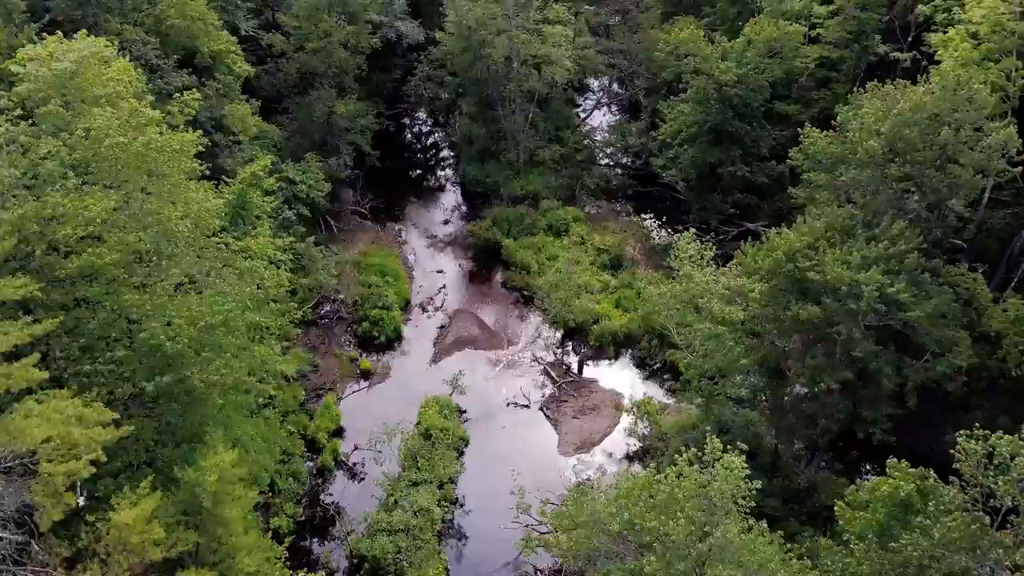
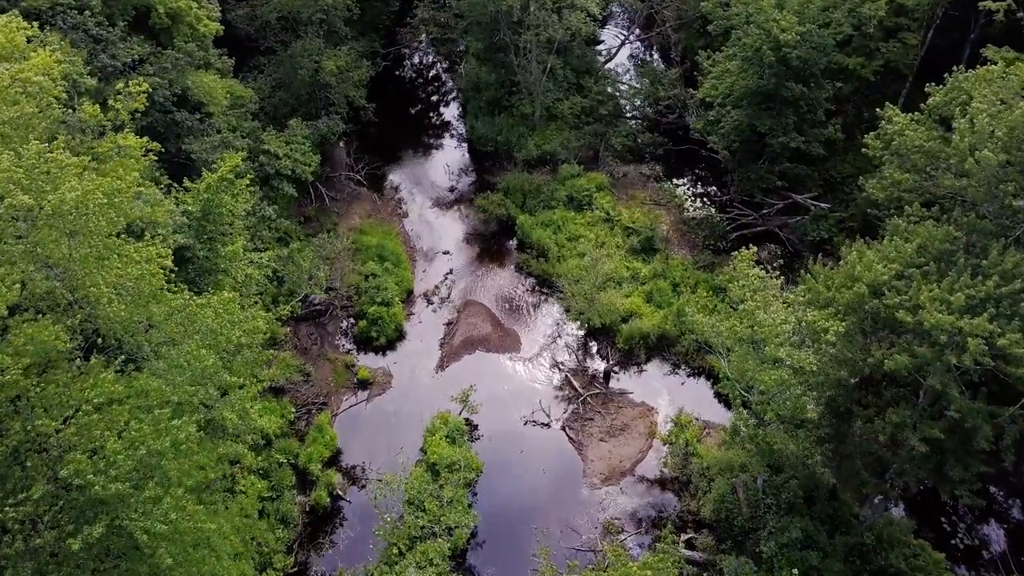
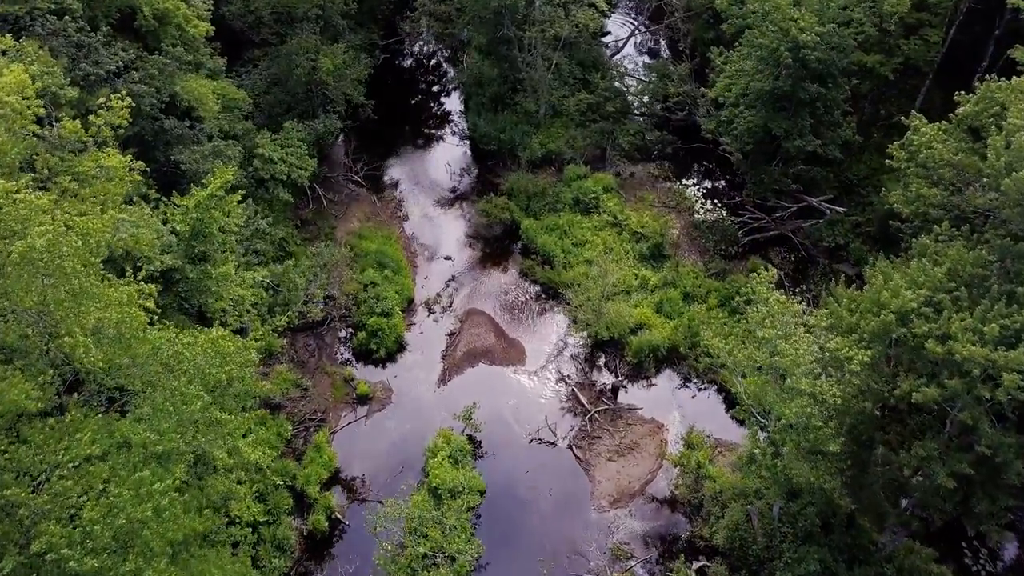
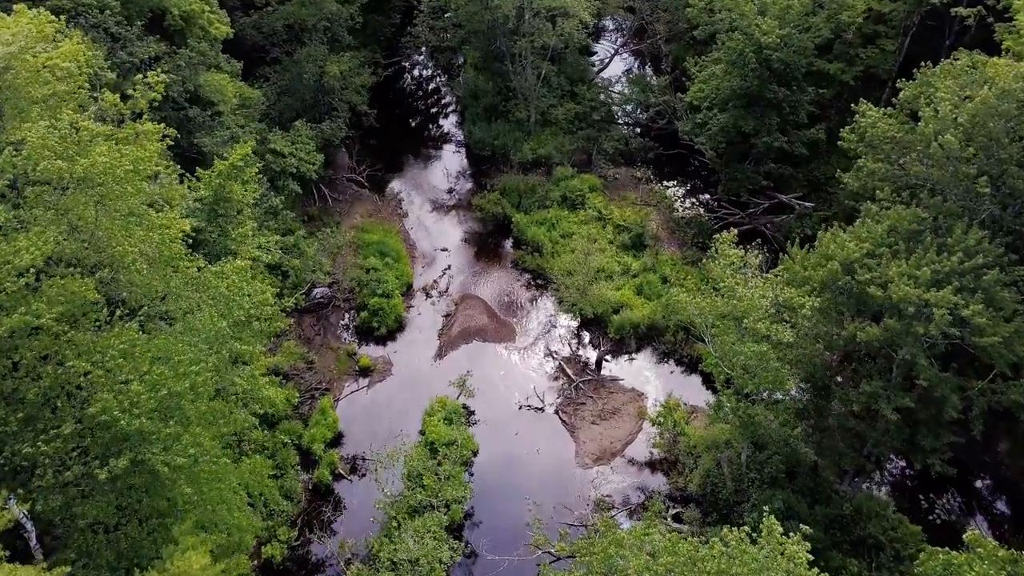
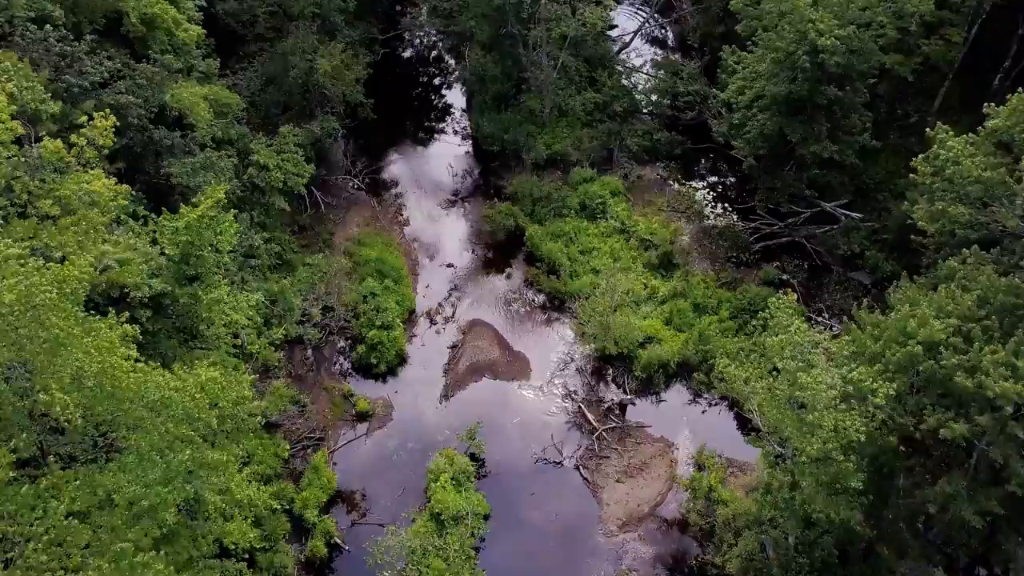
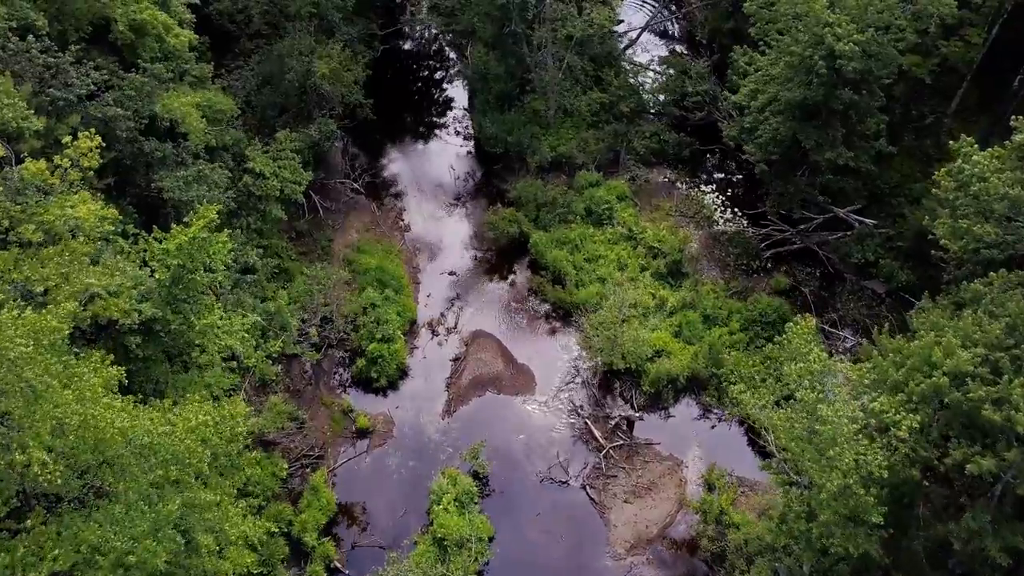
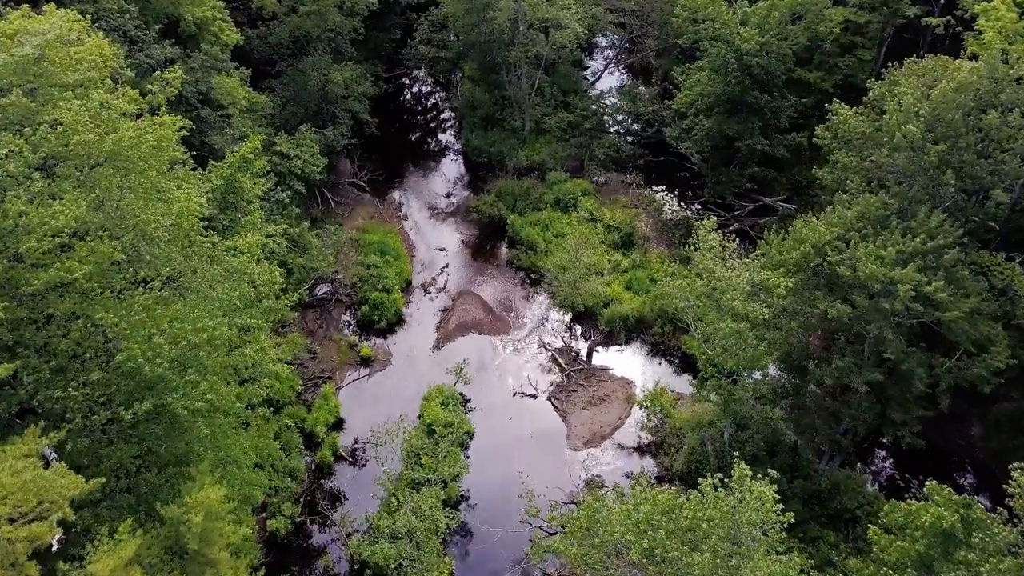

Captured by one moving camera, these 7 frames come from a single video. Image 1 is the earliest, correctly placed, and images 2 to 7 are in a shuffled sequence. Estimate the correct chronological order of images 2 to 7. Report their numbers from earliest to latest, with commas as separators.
7, 4, 2, 3, 5, 6
